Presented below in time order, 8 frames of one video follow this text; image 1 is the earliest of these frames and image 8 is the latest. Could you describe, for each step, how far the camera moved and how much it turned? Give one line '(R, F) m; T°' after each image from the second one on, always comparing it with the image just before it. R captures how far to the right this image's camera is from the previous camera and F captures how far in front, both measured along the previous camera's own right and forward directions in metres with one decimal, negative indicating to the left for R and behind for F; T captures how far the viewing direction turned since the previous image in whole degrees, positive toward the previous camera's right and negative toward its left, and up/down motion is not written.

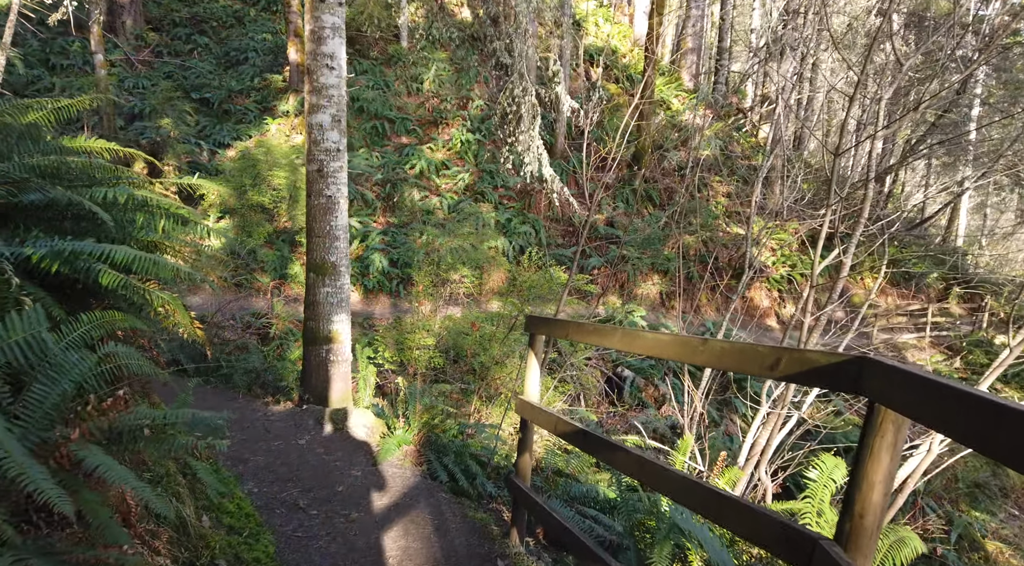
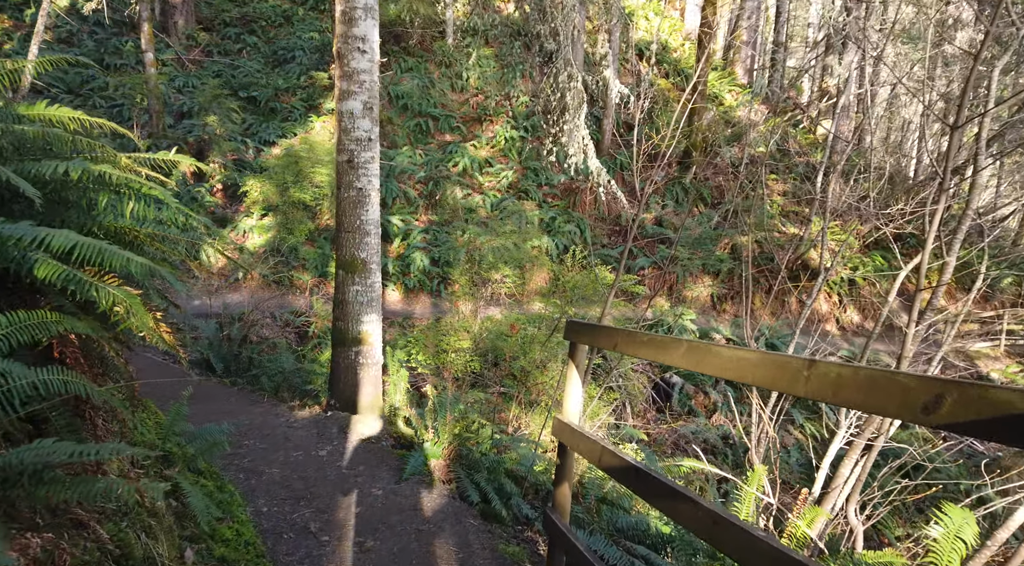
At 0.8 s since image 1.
(0.0, +0.5) m; -4°
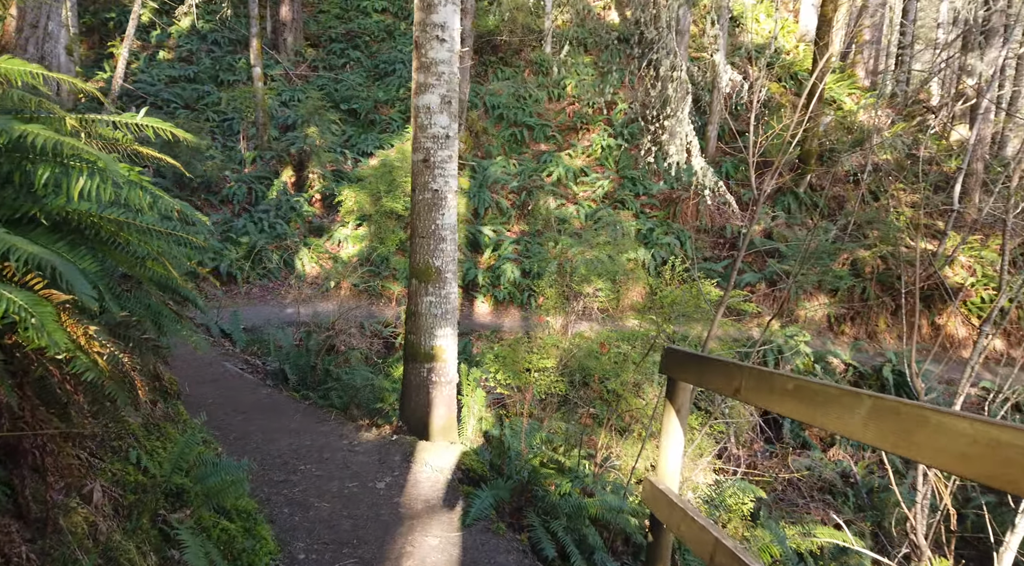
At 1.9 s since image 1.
(0.0, +0.6) m; -8°
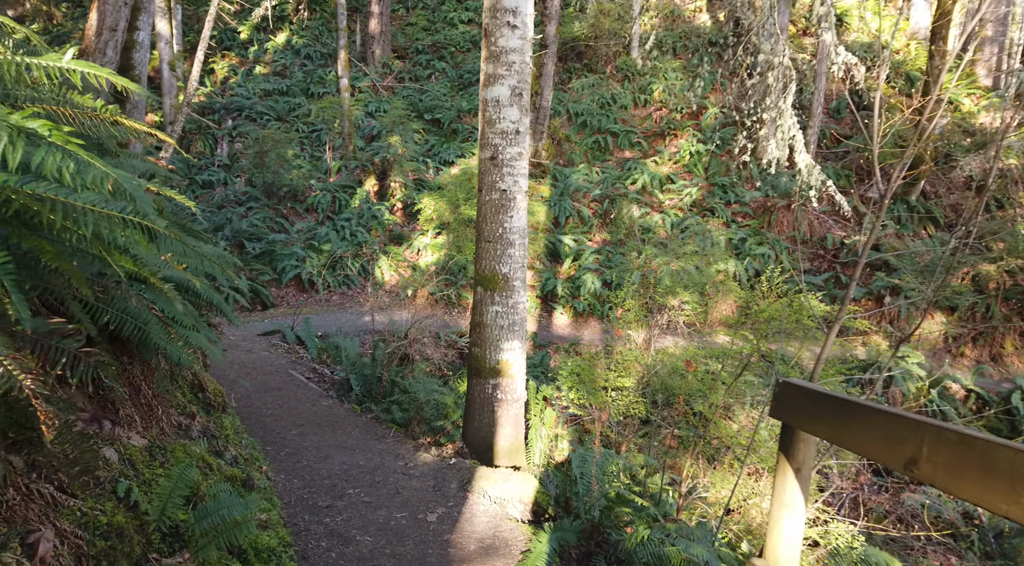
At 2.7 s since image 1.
(+0.1, +0.5) m; -7°
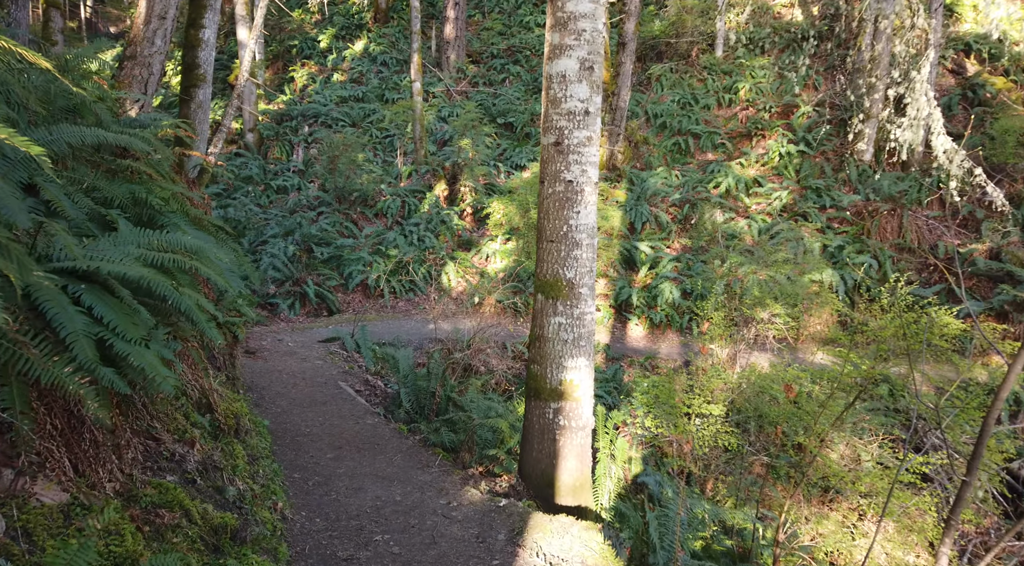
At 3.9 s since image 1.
(0.0, +0.7) m; -6°
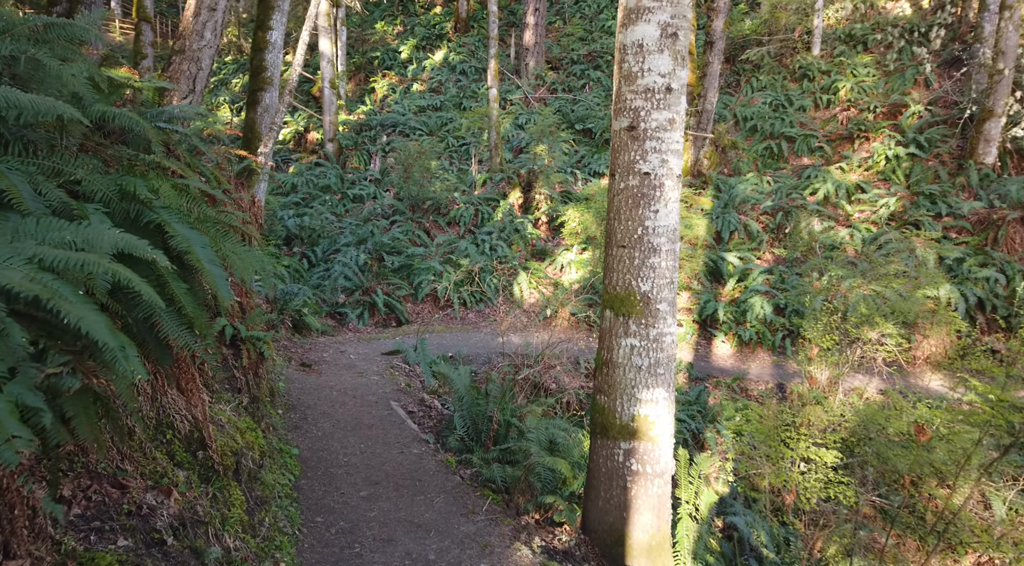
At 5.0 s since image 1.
(+0.1, +0.7) m; -6°
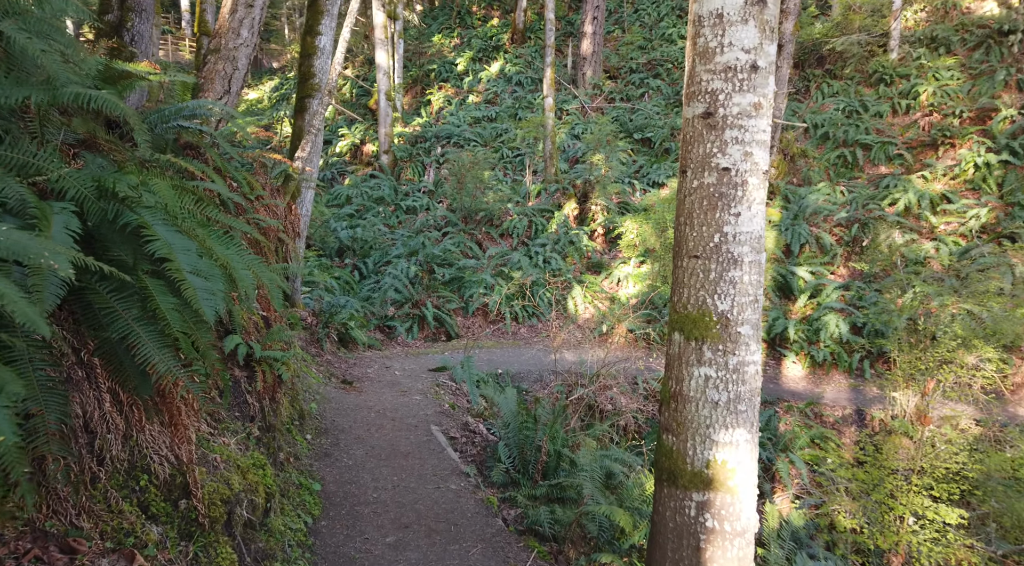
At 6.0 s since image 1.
(0.0, +0.5) m; -4°
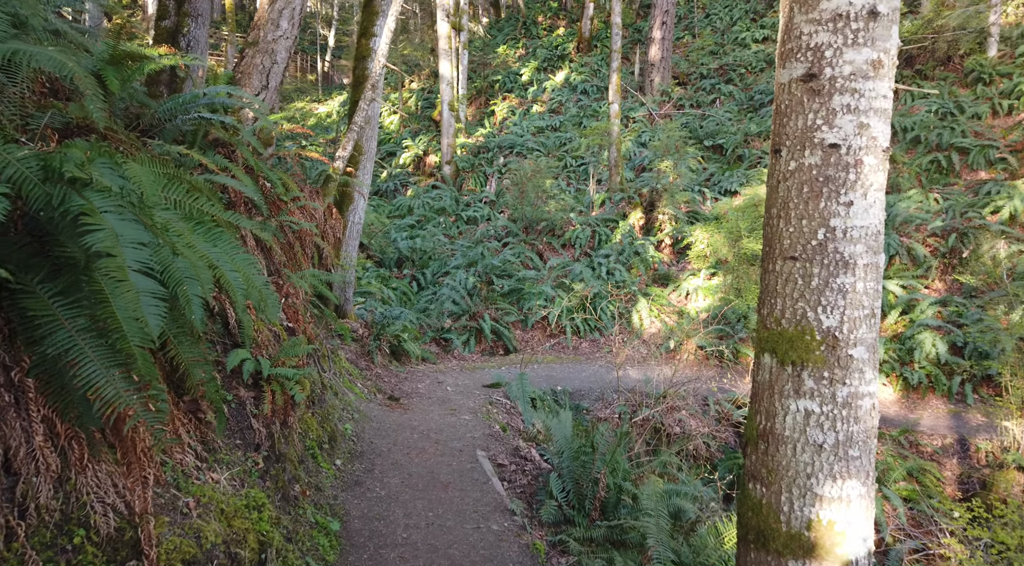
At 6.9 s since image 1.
(+0.1, +0.6) m; -5°
